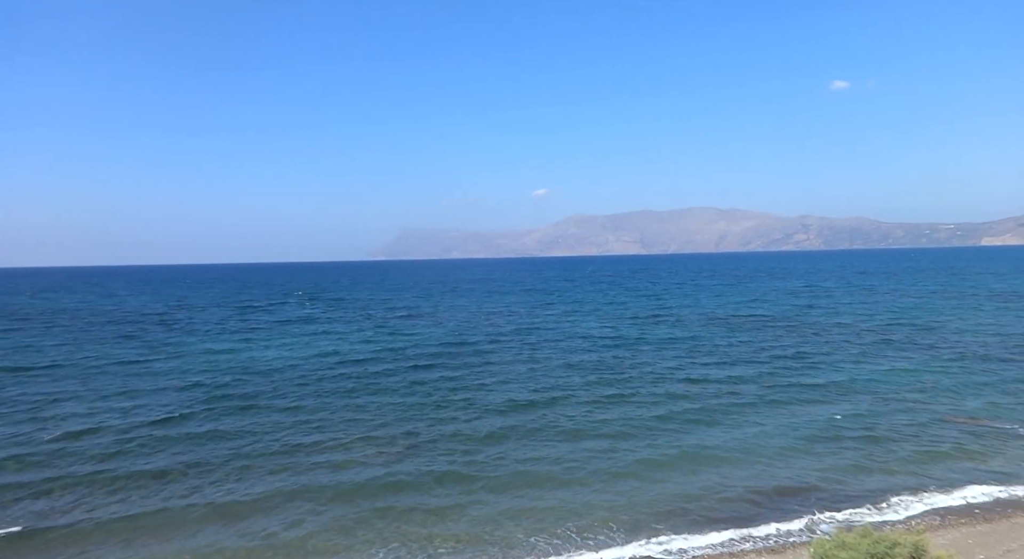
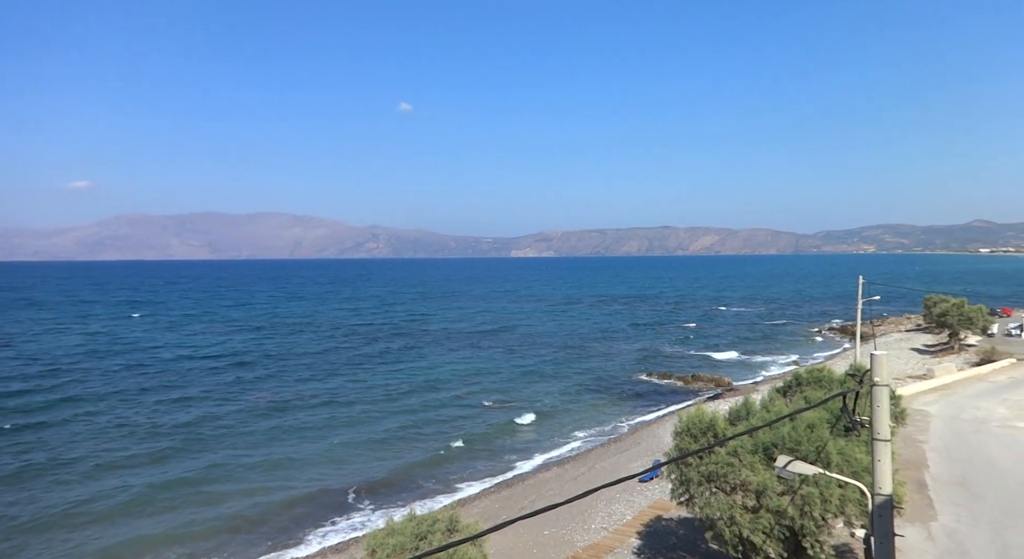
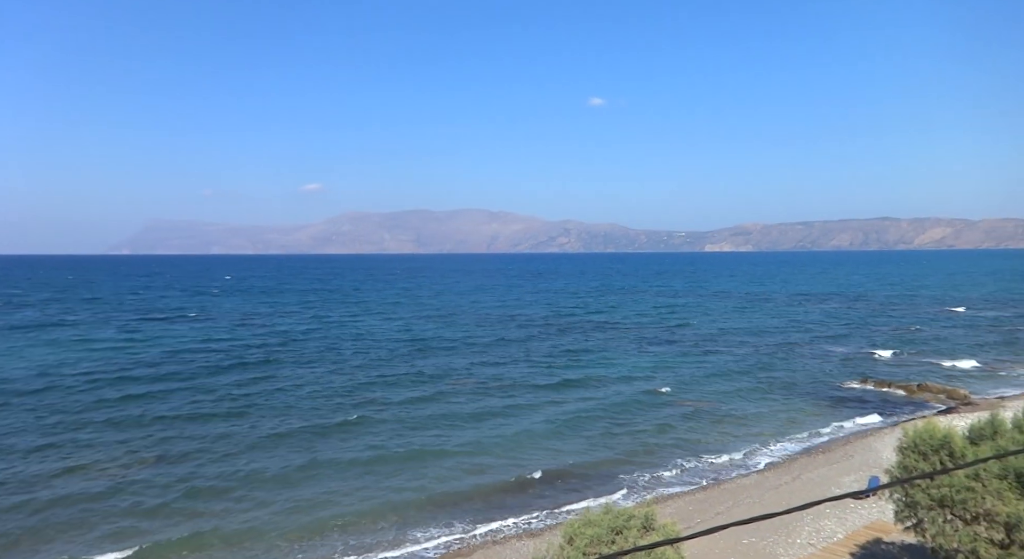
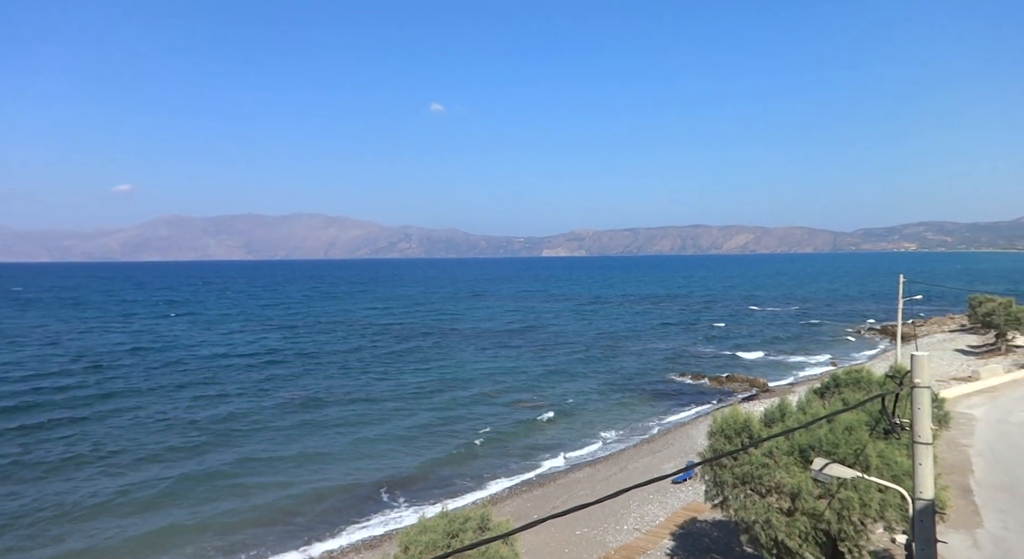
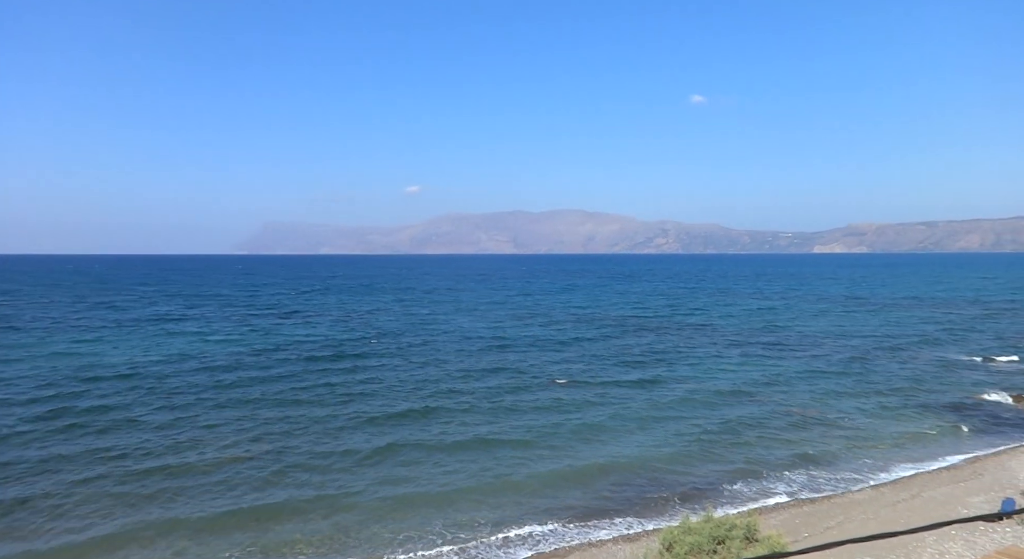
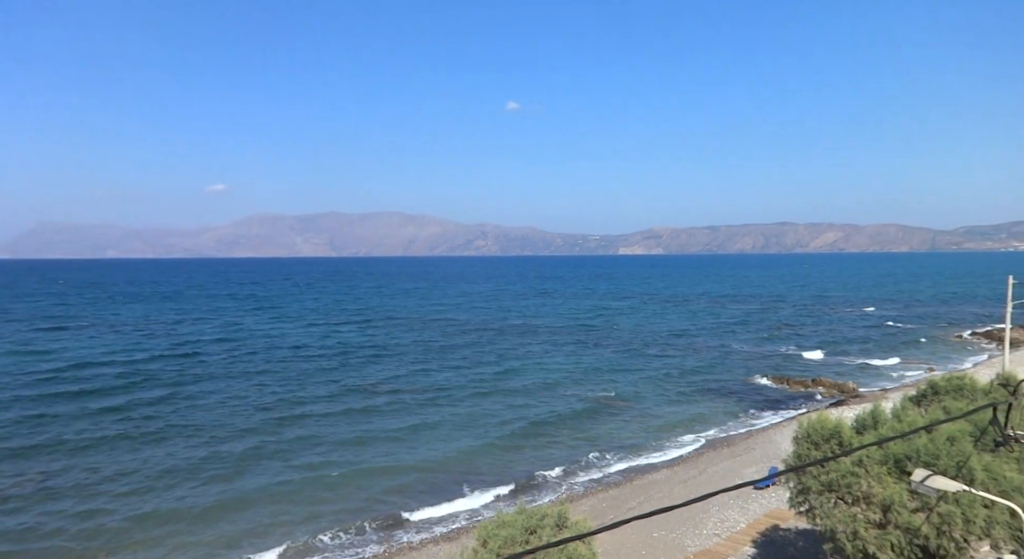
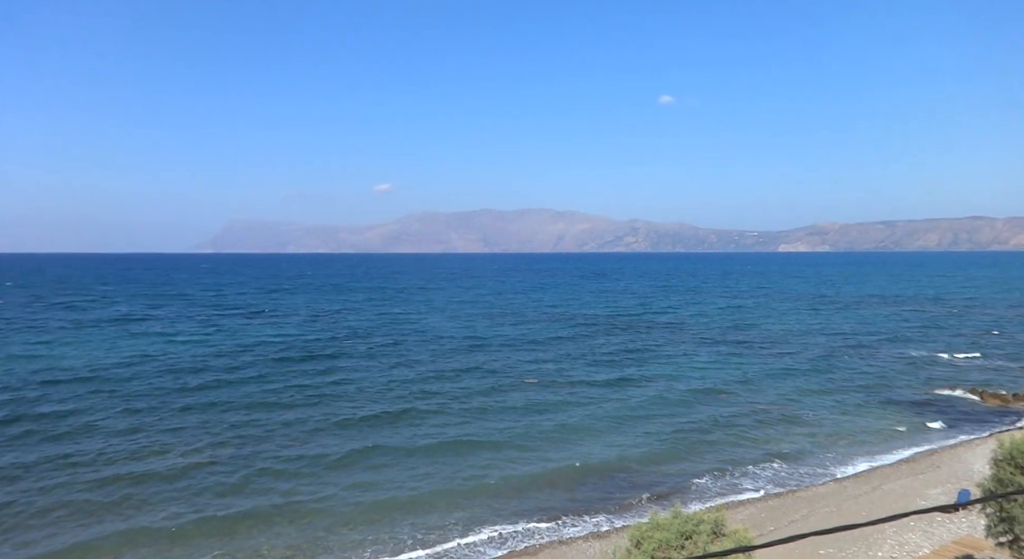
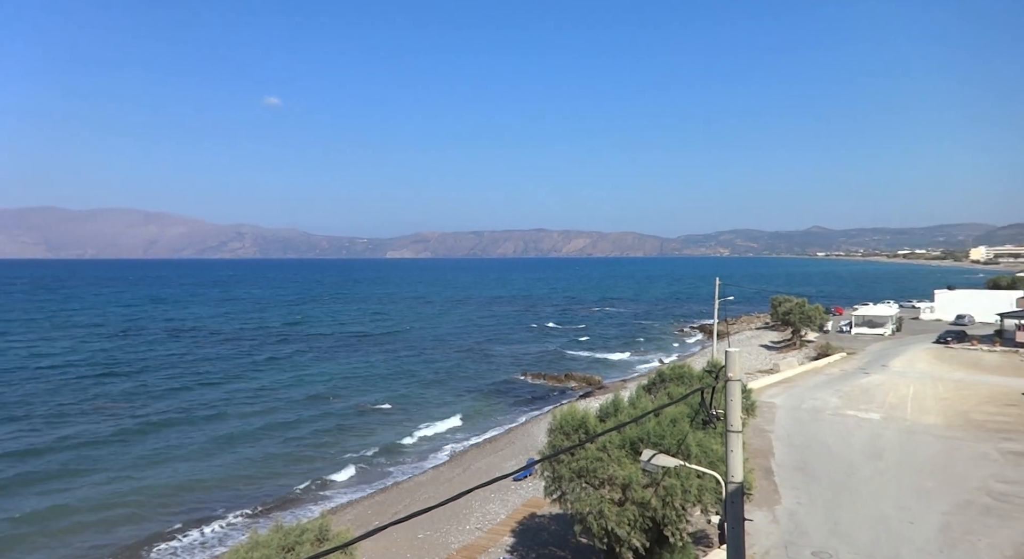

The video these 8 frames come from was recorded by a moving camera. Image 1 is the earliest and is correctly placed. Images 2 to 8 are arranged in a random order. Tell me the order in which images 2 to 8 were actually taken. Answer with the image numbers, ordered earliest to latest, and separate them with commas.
5, 7, 3, 6, 4, 2, 8
